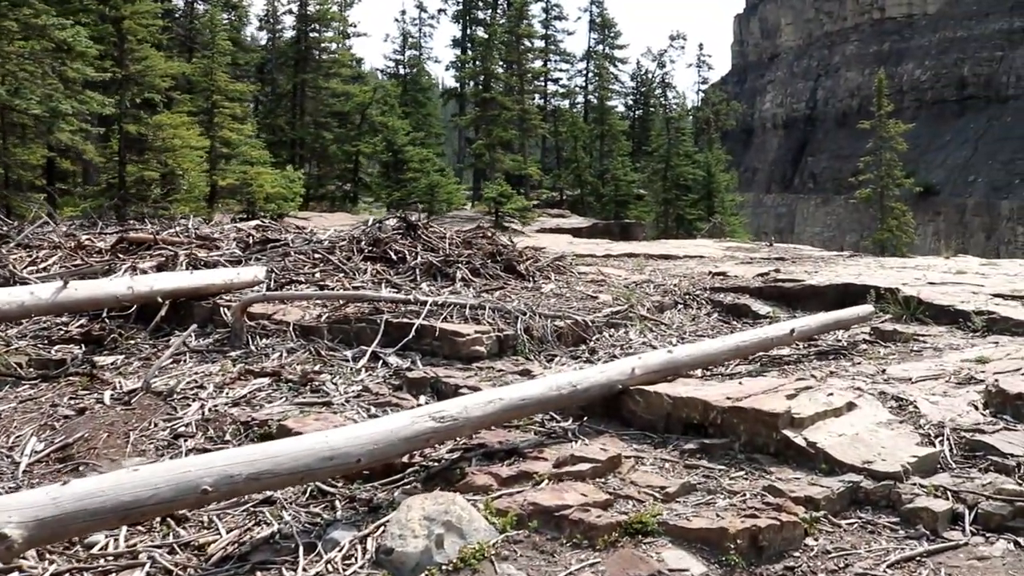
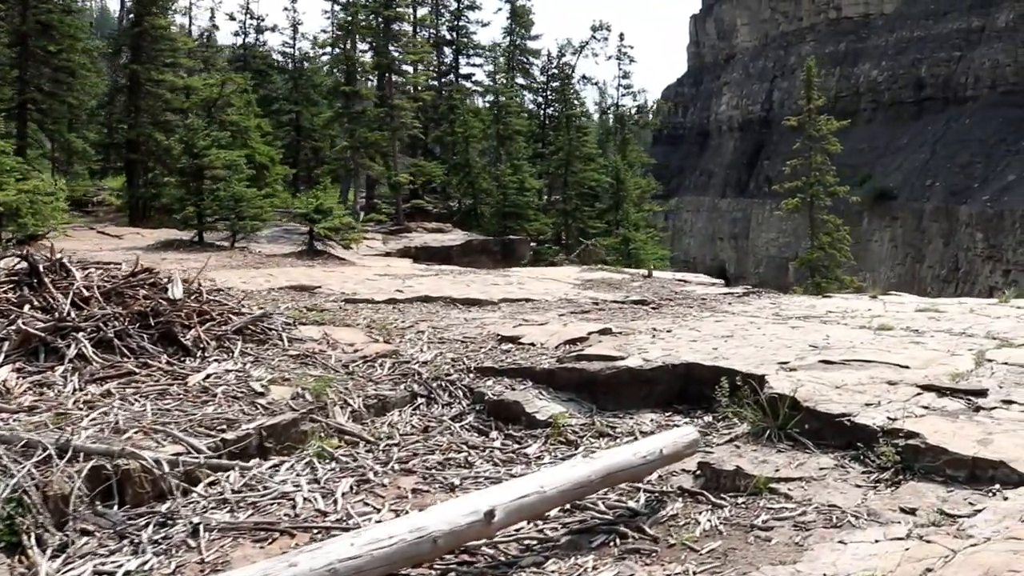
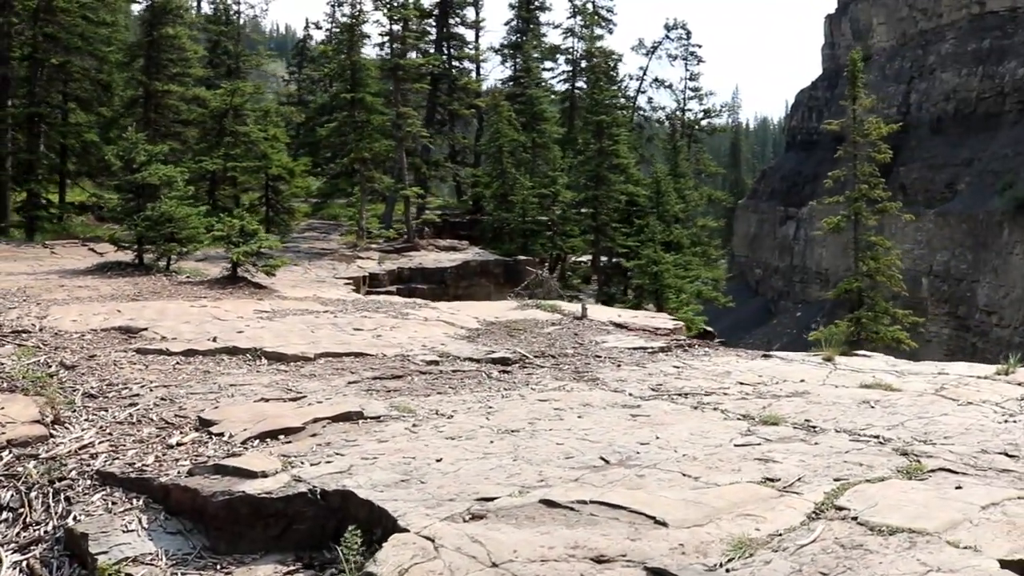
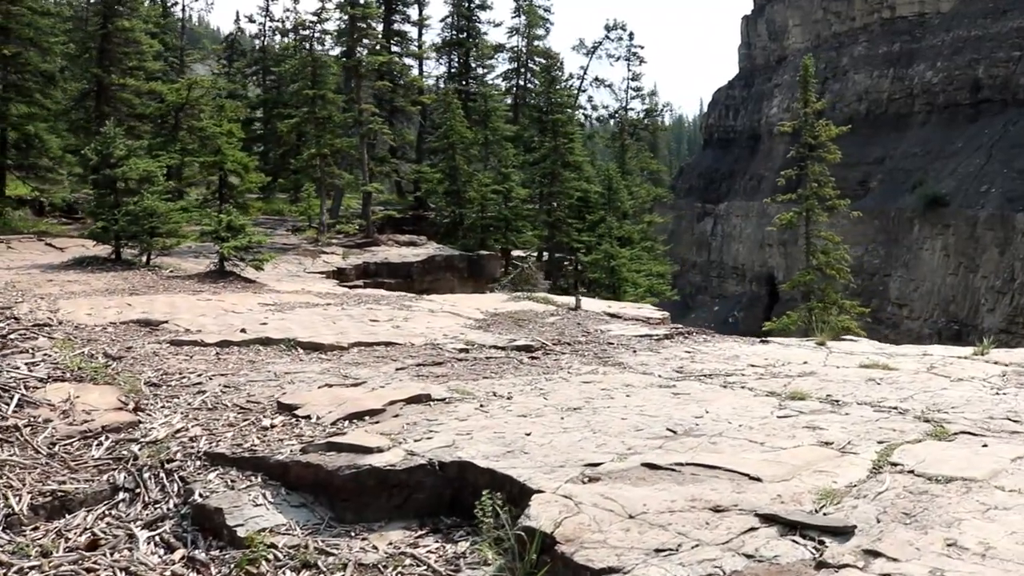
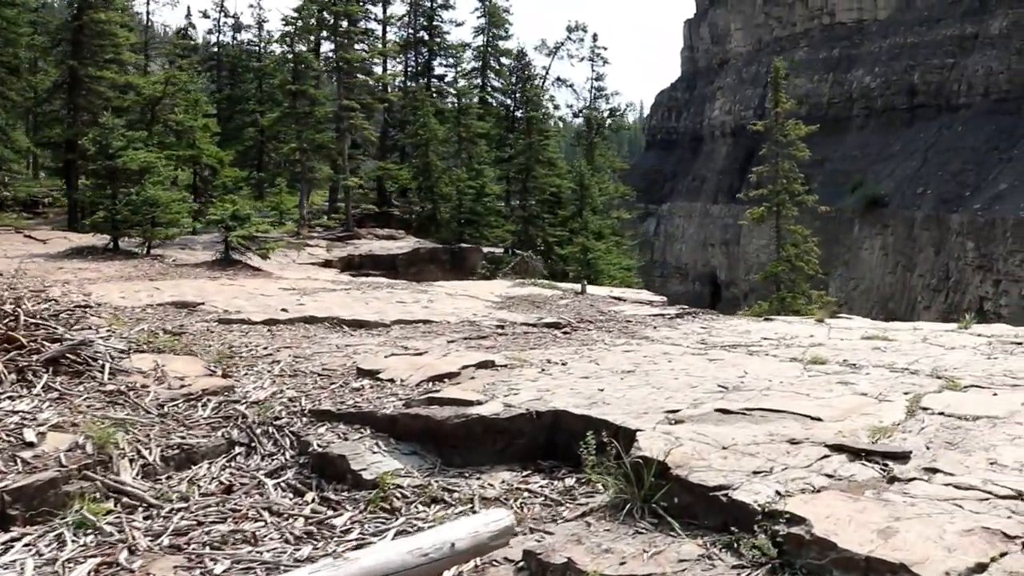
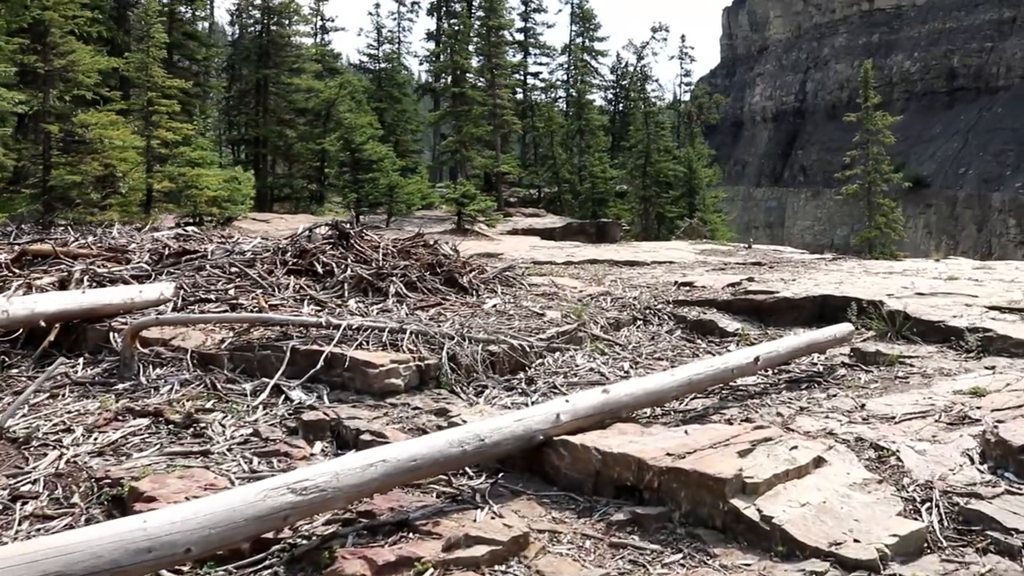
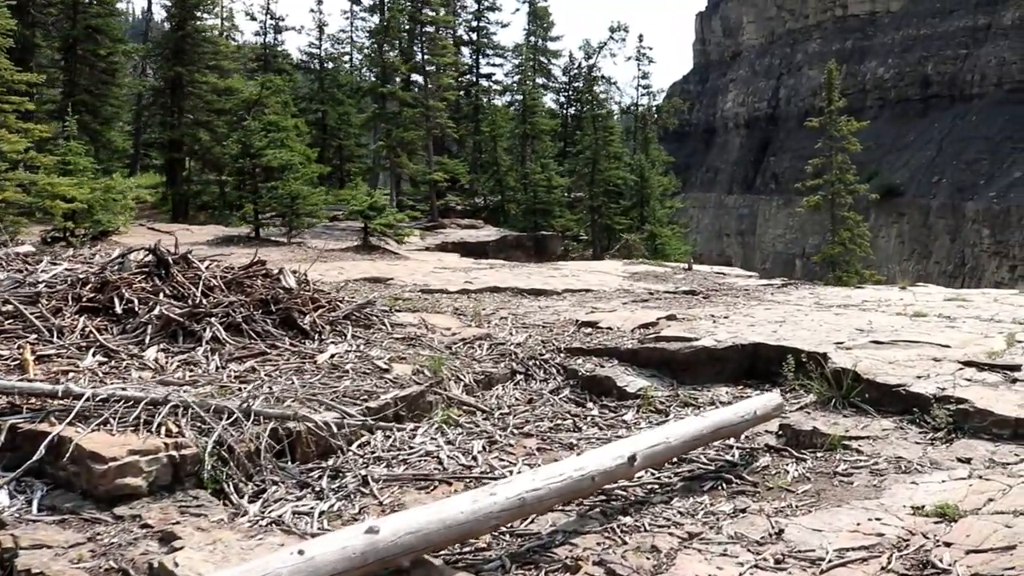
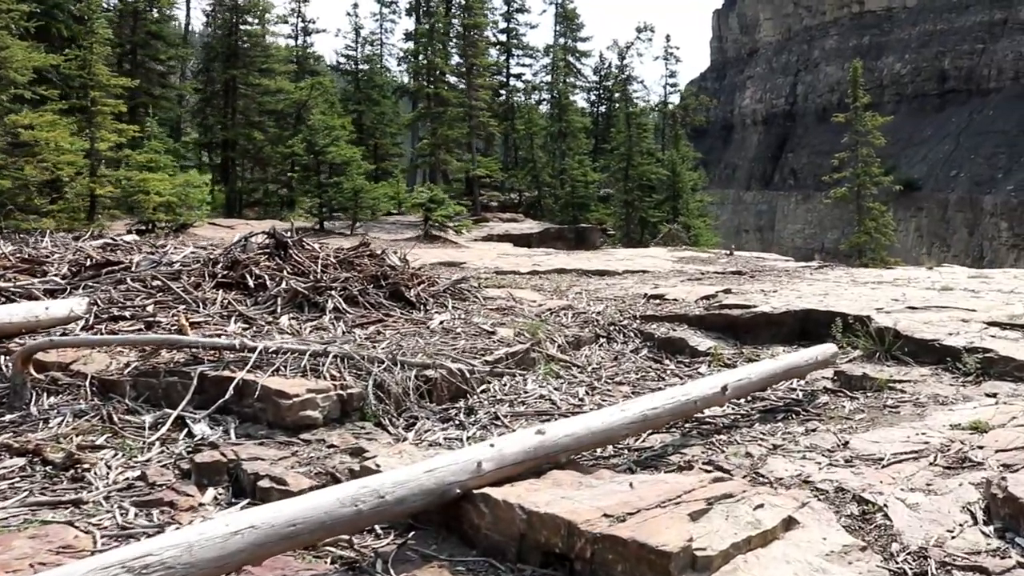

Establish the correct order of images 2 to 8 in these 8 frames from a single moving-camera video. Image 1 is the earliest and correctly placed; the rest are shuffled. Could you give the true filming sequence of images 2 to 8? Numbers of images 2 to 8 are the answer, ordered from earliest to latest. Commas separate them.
6, 8, 7, 2, 5, 4, 3
